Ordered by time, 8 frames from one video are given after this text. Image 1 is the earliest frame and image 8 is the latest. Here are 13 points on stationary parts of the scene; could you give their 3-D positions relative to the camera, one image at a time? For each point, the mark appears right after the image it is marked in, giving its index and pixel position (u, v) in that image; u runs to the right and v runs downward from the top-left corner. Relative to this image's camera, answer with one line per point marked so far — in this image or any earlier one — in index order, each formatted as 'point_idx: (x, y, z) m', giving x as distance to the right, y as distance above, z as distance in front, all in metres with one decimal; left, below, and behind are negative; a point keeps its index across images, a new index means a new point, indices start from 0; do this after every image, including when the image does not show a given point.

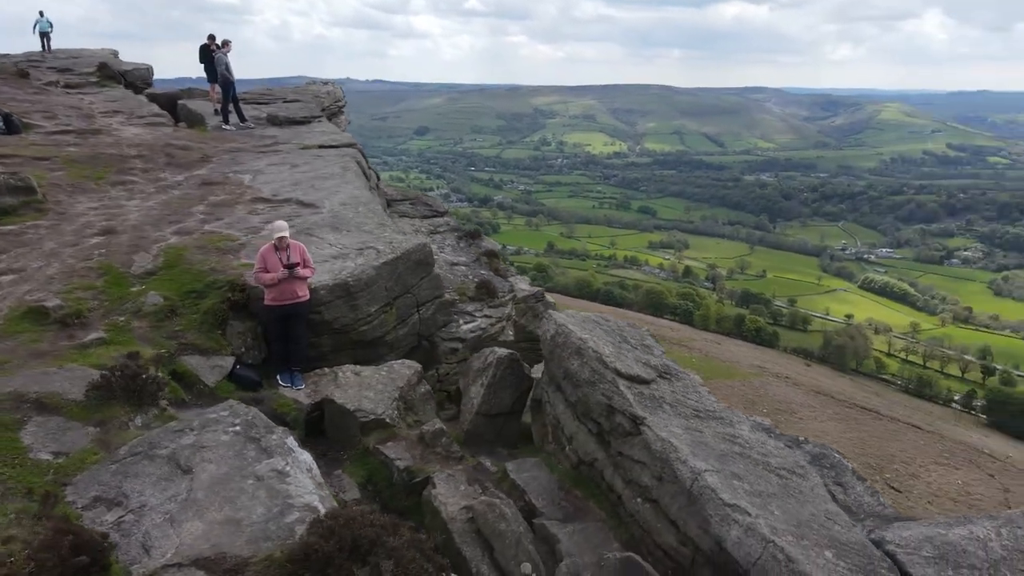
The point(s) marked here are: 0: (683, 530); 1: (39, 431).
0: (+2.0, -2.9, +8.9) m
1: (-6.1, -1.8, +9.6) m
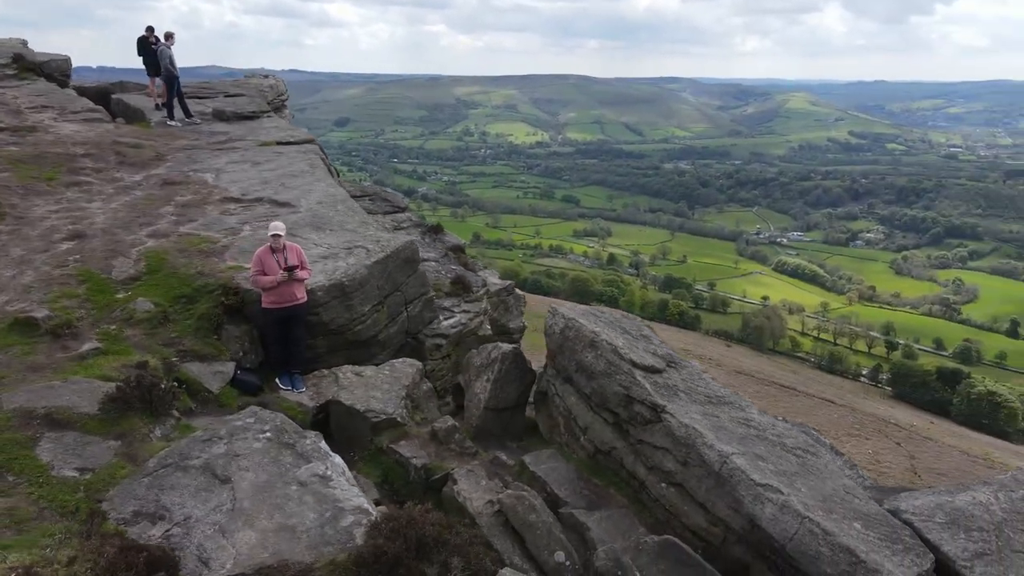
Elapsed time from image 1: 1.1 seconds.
0: (+2.5, -2.8, +9.4) m
1: (-5.7, -2.0, +9.3) m
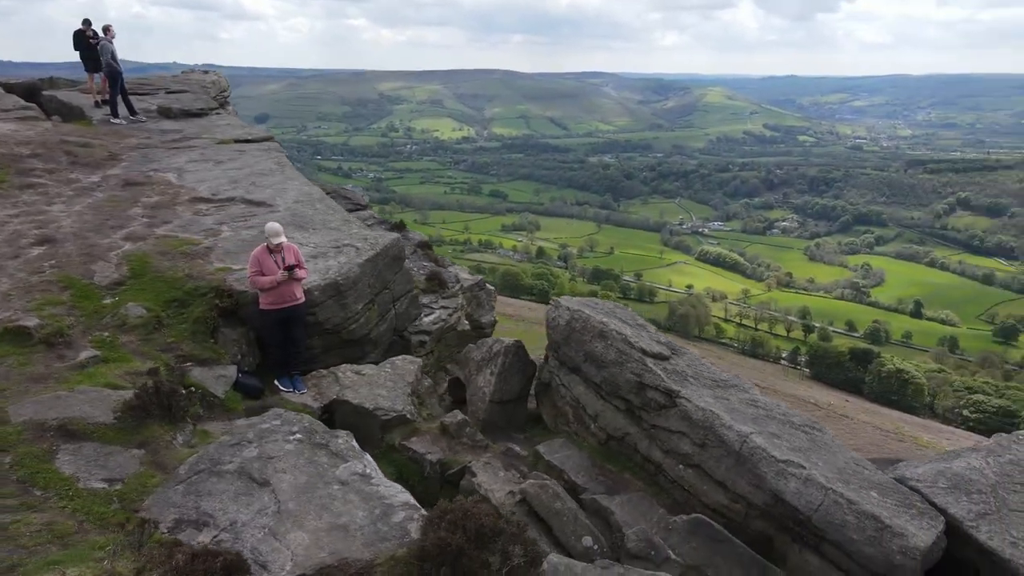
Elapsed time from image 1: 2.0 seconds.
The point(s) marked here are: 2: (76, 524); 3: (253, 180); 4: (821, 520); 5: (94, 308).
0: (+2.9, -2.7, +9.9) m
1: (-5.3, -2.1, +9.0) m
2: (-4.6, -2.5, +7.8) m
3: (-6.5, +2.7, +18.7) m
4: (+3.7, -2.8, +8.9) m
5: (-7.0, -0.3, +12.4) m
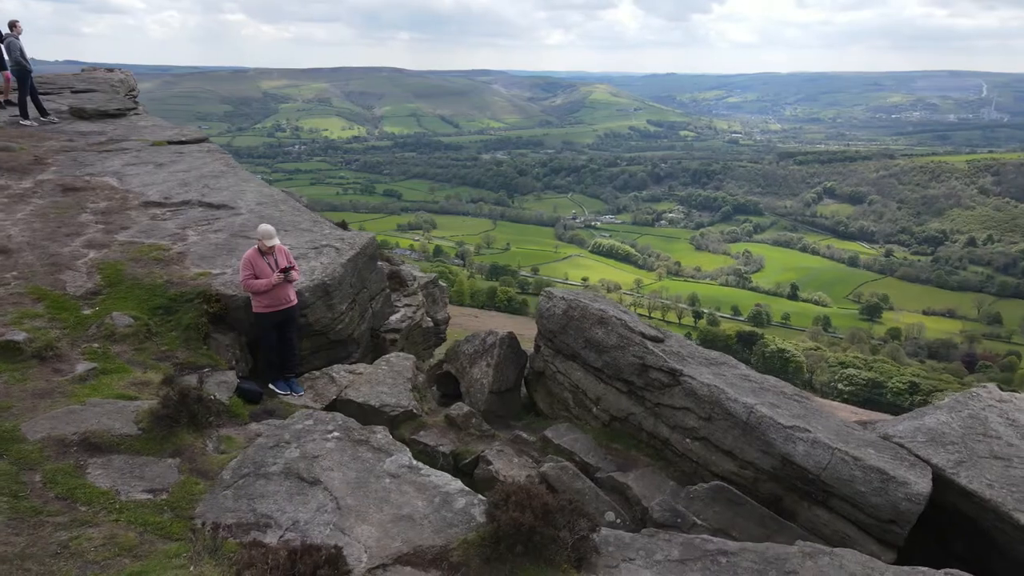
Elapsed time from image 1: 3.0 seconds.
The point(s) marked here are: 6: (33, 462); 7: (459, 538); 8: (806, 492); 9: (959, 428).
0: (+3.3, -2.4, +10.7) m
1: (-4.7, -2.1, +8.7) m
2: (-3.9, -2.5, +7.6) m
3: (-7.5, +2.6, +18.2) m
4: (+4.2, -2.5, +9.8) m
5: (-6.9, -0.5, +11.9) m
6: (-5.5, -2.0, +8.6) m
7: (-0.6, -2.7, +8.1) m
8: (+4.0, -2.8, +10.1) m
9: (+6.7, -2.1, +11.2) m
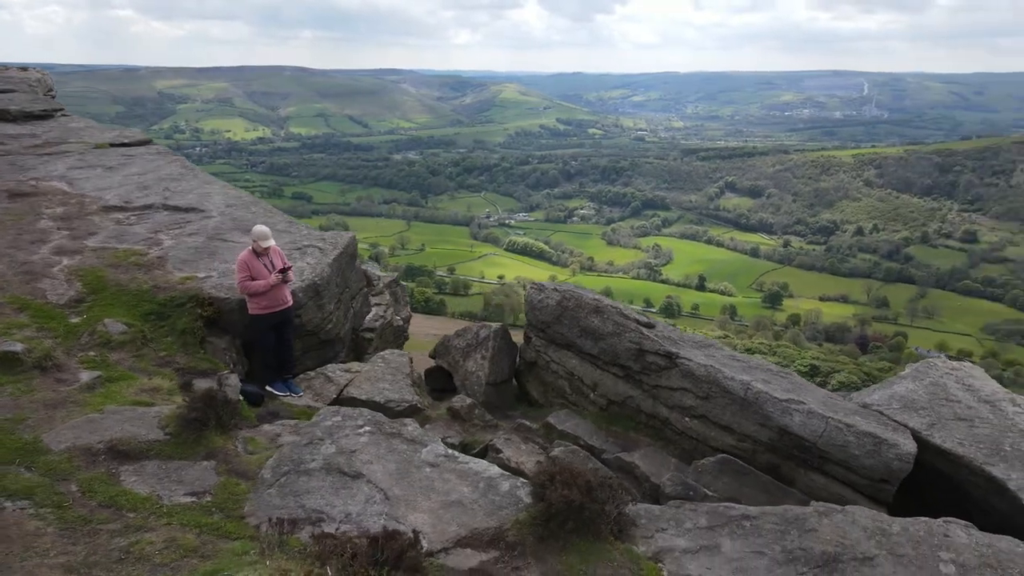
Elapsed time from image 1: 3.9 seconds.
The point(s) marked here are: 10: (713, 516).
0: (+3.5, -2.2, +11.4) m
1: (-4.2, -2.2, +8.5) m
2: (-3.2, -2.5, +7.6) m
3: (-8.2, +2.4, +17.6) m
4: (+4.5, -2.2, +10.7) m
5: (-6.9, -0.6, +11.4) m
6: (-5.0, -2.1, +8.4) m
7: (0.0, -2.6, +8.4) m
8: (+4.3, -2.5, +11.0) m
9: (+6.8, -1.7, +12.3) m
10: (+2.6, -2.9, +9.4) m
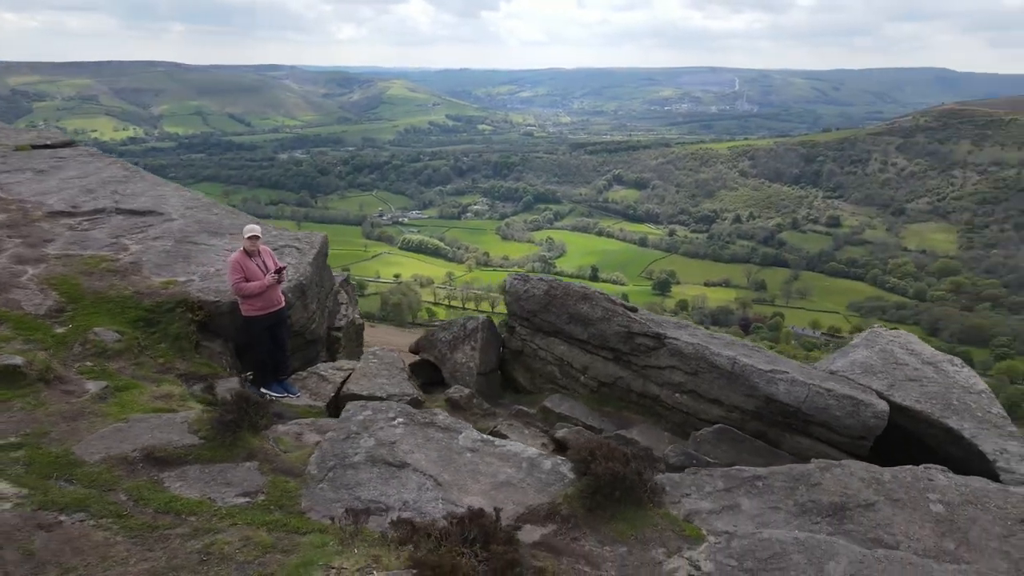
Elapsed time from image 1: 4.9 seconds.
0: (+3.6, -1.9, +12.4) m
1: (-3.6, -2.2, +8.4) m
2: (-2.5, -2.5, +7.6) m
3: (-9.0, +2.3, +16.8) m
4: (+4.7, -1.9, +11.8) m
5: (-6.7, -0.7, +10.9) m
6: (-4.4, -2.1, +8.1) m
7: (+0.6, -2.4, +8.9) m
8: (+4.4, -2.2, +12.0) m
9: (+6.7, -1.3, +13.7) m
10: (+3.0, -2.6, +10.2) m
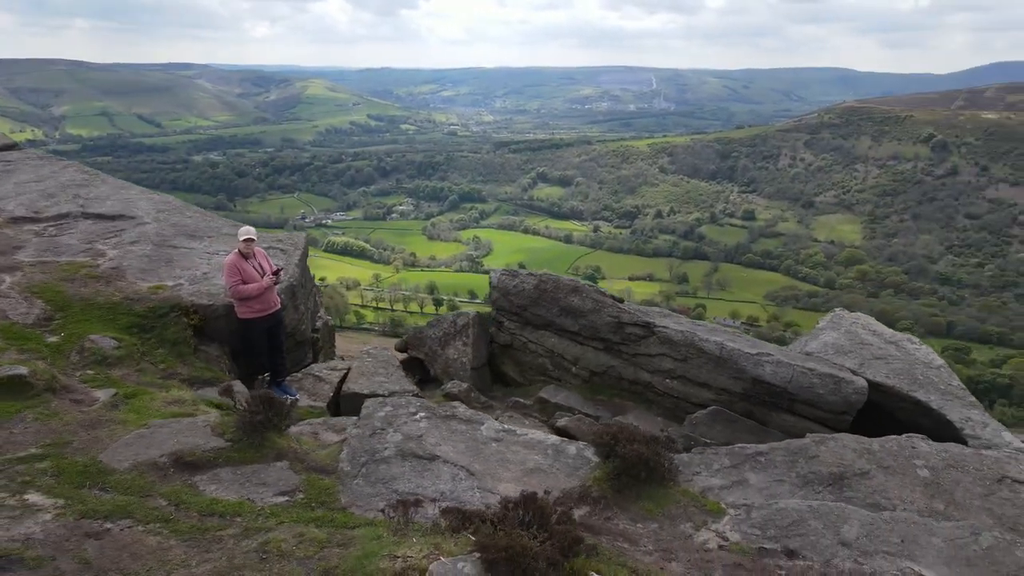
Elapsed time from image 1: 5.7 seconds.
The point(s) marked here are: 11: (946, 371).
0: (+3.6, -1.7, +13.0) m
1: (-3.2, -2.2, +8.4) m
2: (-2.0, -2.5, +7.7) m
3: (-9.5, +2.1, +16.2) m
4: (+4.7, -1.7, +12.5) m
5: (-6.6, -0.8, +10.5) m
6: (-3.9, -2.2, +8.0) m
7: (+0.9, -2.3, +9.2) m
8: (+4.5, -2.0, +12.7) m
9: (+6.6, -1.0, +14.6) m
10: (+3.2, -2.4, +10.8) m
11: (+8.2, -1.6, +14.2) m
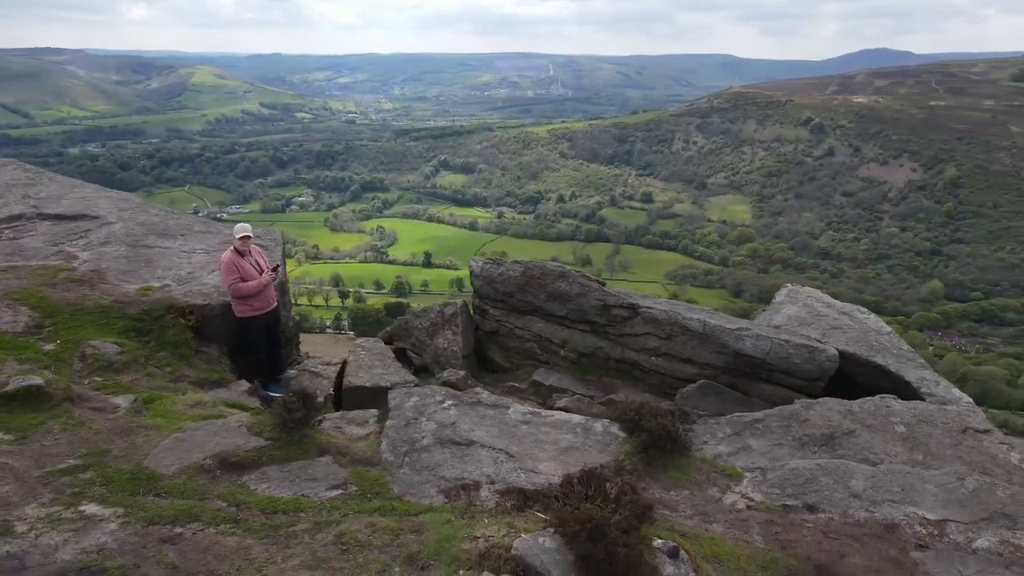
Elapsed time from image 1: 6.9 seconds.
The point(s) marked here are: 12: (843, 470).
0: (+3.5, -1.3, +13.8) m
1: (-2.6, -2.2, +8.4) m
2: (-1.3, -2.4, +7.9) m
3: (-10.0, +2.0, +15.2) m
4: (+4.7, -1.3, +13.4) m
5: (-6.3, -0.9, +10.1) m
6: (-3.3, -2.2, +7.9) m
7: (+1.4, -2.1, +9.7) m
8: (+4.4, -1.6, +13.7) m
9: (+6.2, -0.5, +15.8) m
10: (+3.4, -2.1, +11.6) m
11: (+8.0, -1.0, +15.5) m
12: (+4.4, -2.4, +10.0) m
